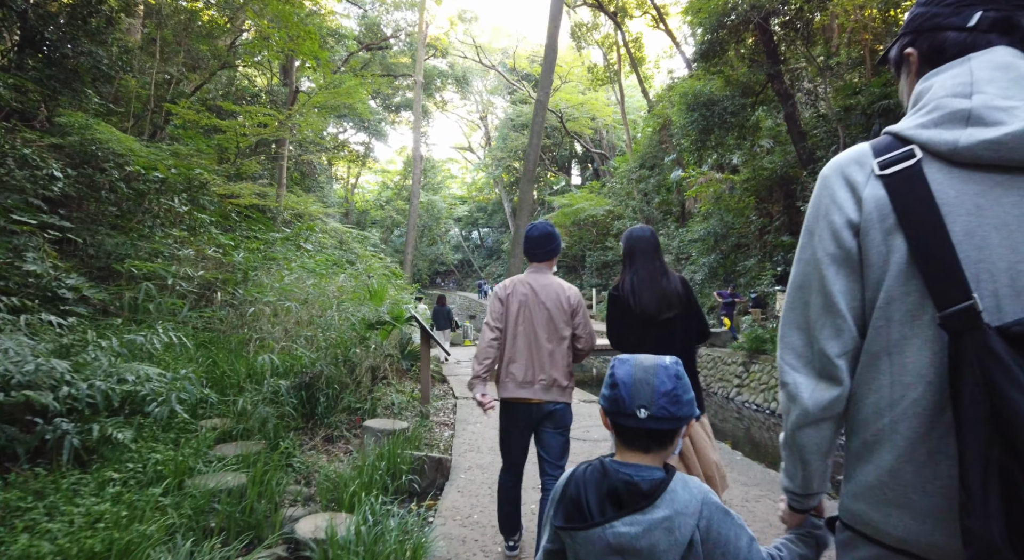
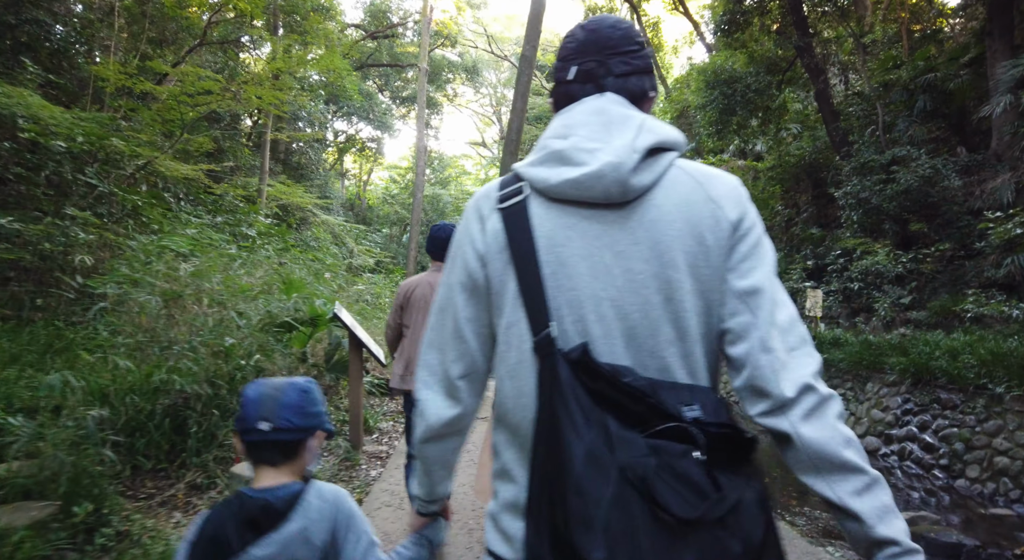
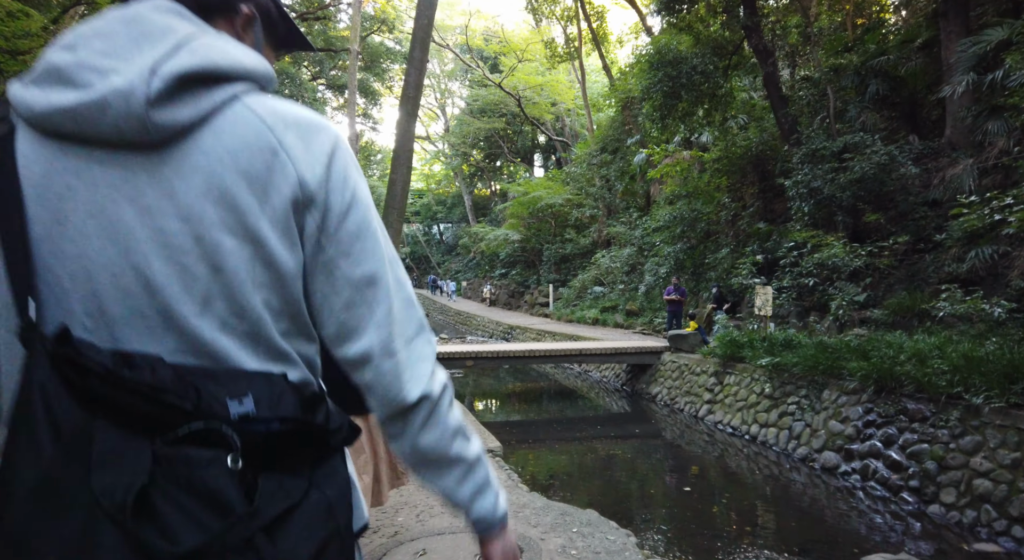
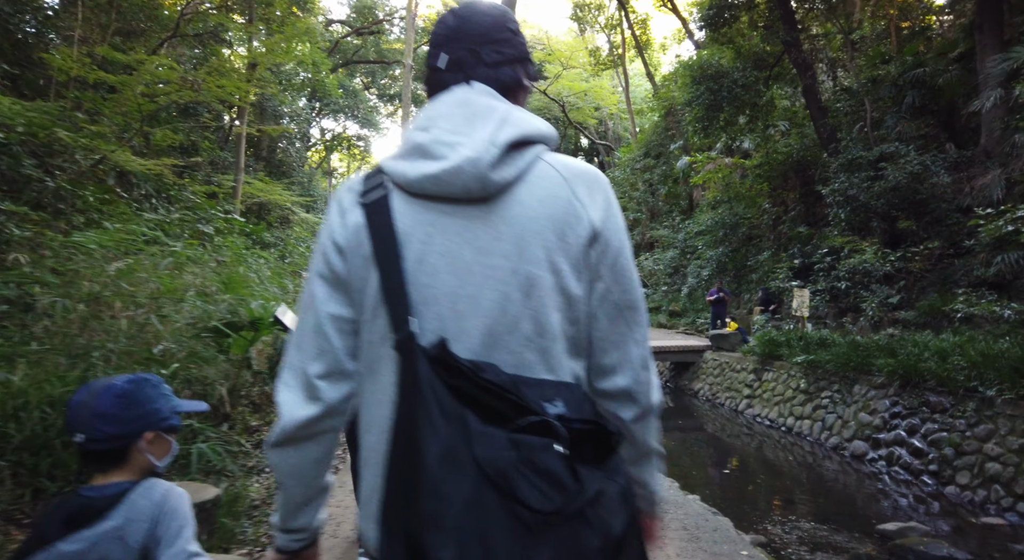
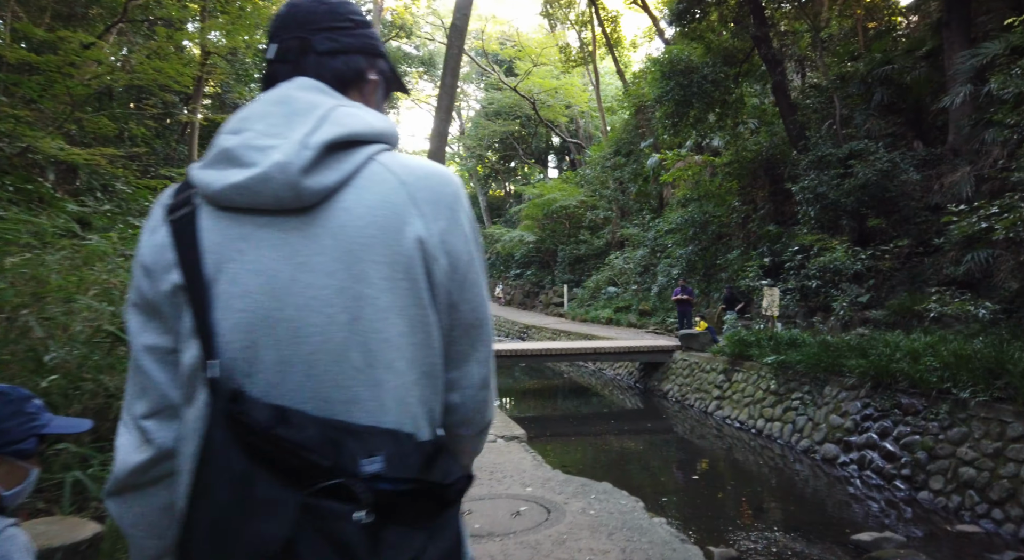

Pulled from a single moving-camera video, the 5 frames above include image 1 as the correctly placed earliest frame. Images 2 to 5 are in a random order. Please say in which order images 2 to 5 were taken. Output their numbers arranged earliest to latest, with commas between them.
2, 4, 5, 3
